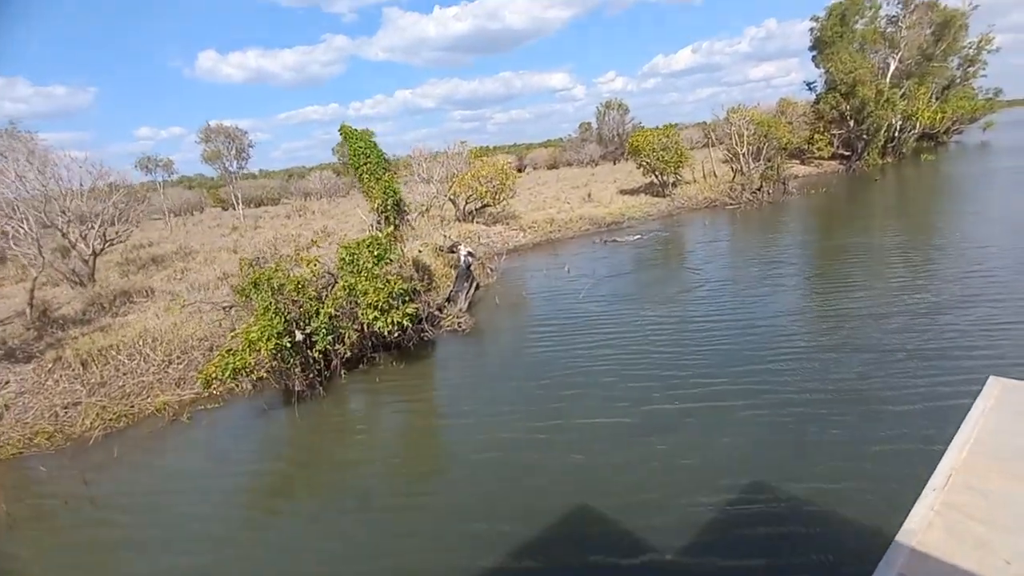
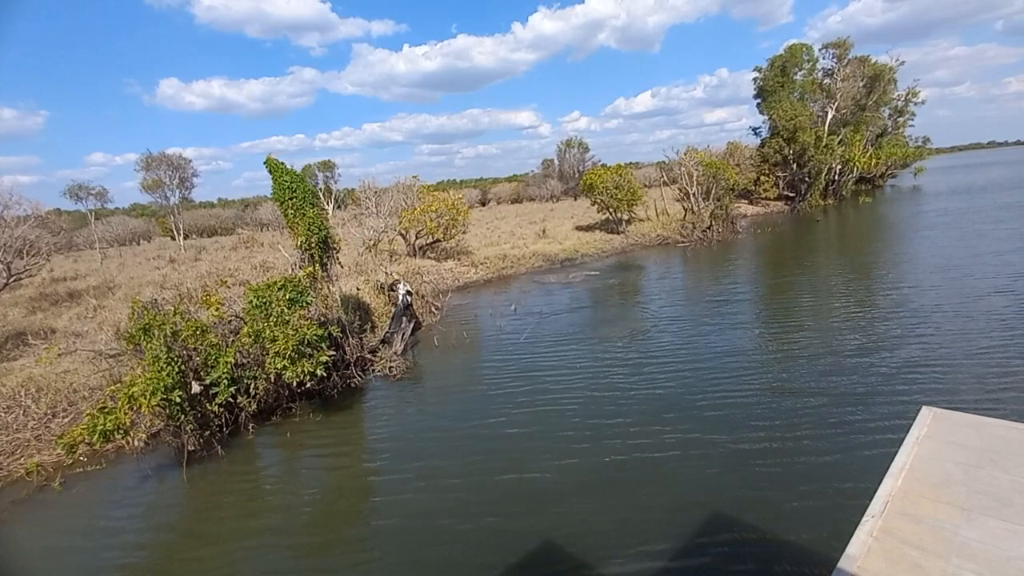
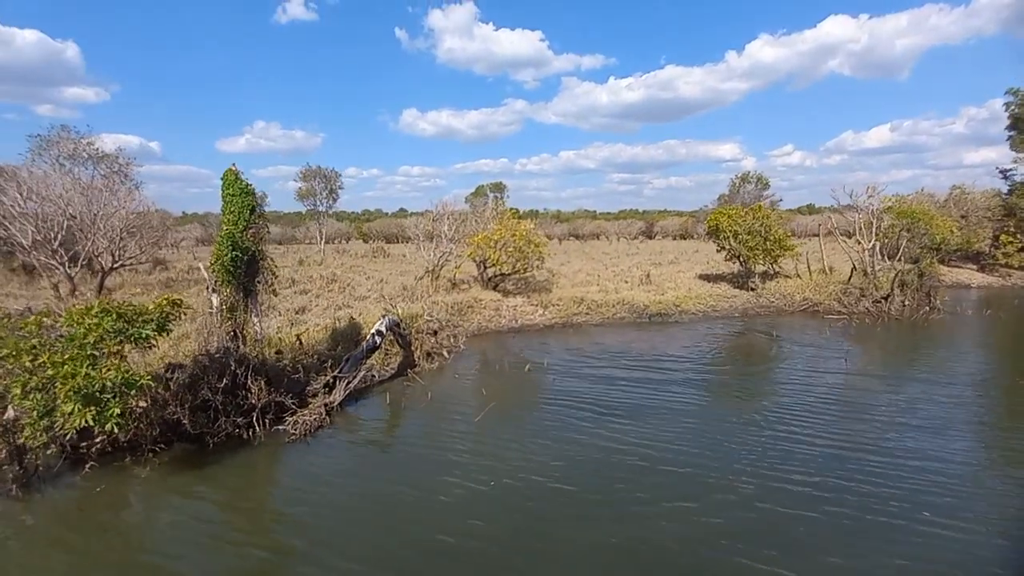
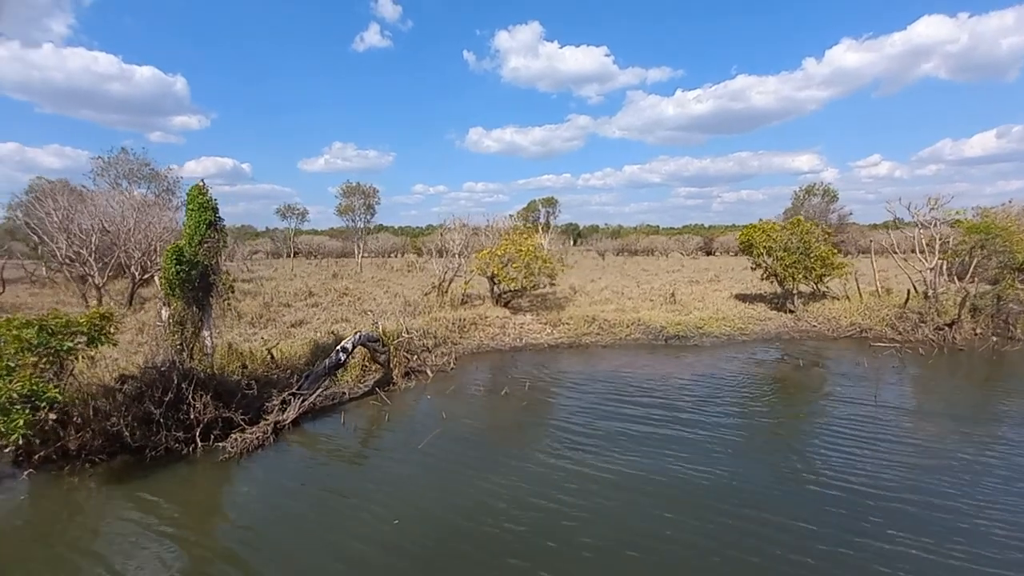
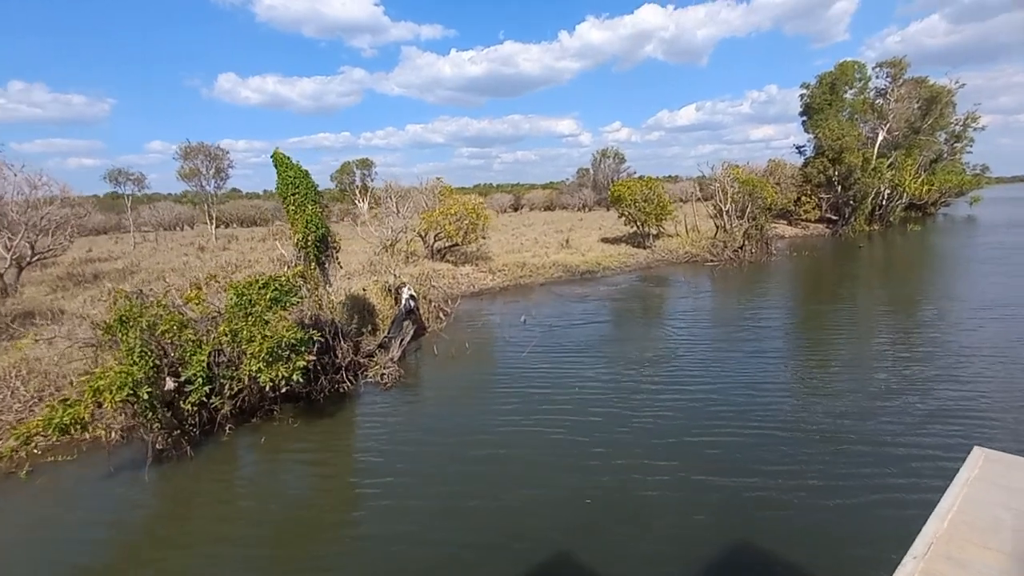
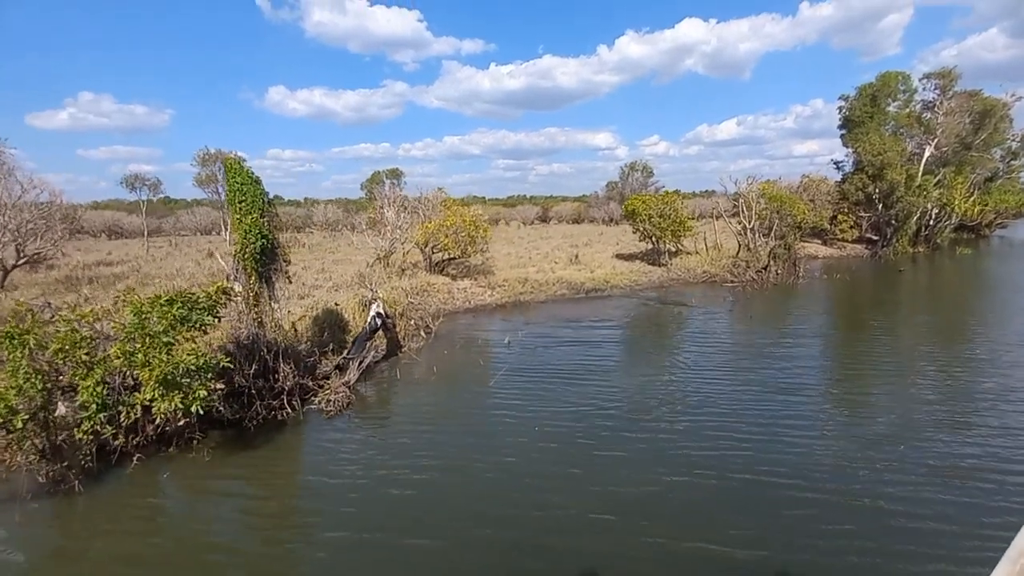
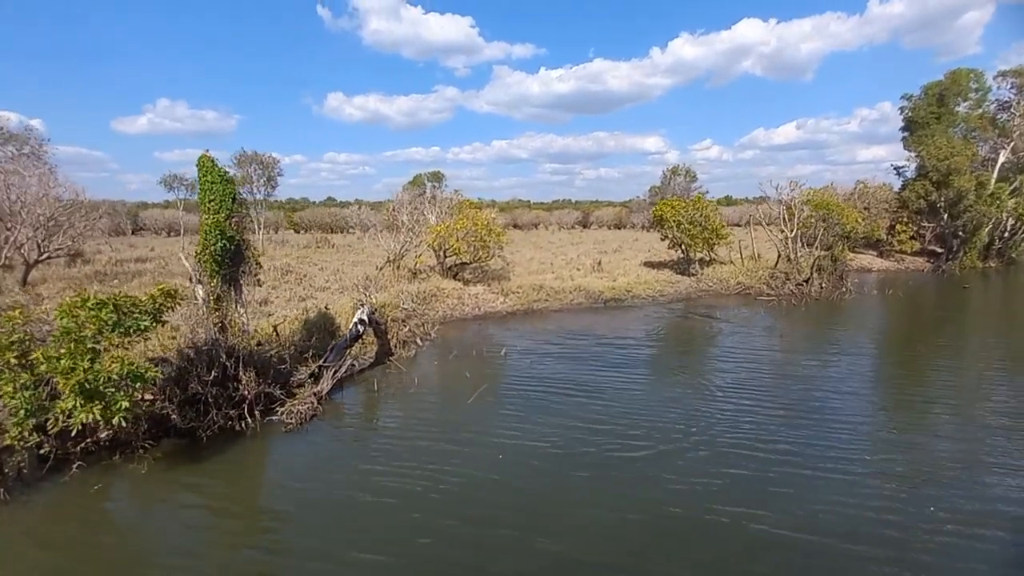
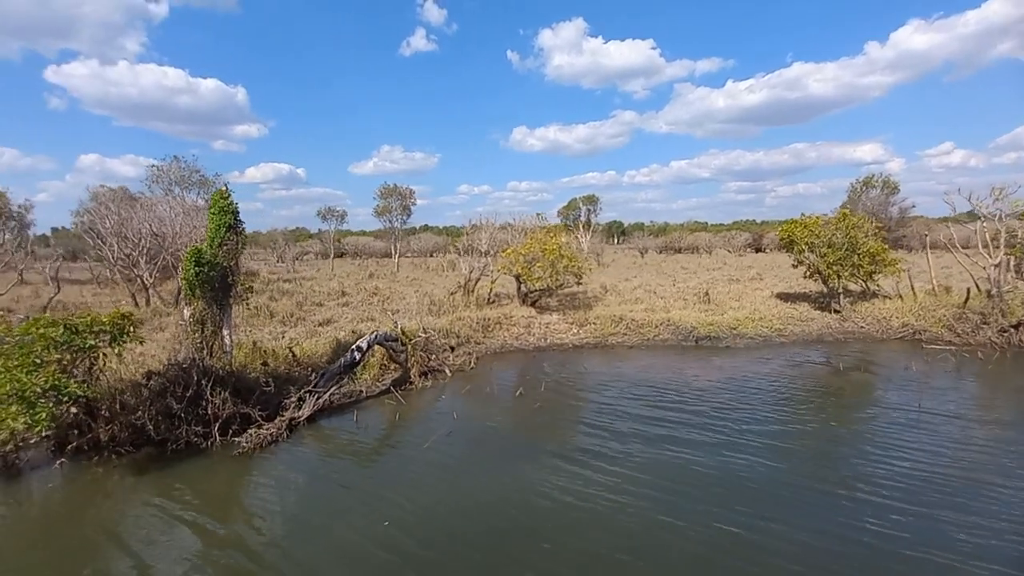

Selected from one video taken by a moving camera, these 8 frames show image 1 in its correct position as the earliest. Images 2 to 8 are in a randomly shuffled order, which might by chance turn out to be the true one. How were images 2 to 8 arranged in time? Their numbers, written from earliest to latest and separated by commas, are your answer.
2, 5, 6, 7, 3, 4, 8
